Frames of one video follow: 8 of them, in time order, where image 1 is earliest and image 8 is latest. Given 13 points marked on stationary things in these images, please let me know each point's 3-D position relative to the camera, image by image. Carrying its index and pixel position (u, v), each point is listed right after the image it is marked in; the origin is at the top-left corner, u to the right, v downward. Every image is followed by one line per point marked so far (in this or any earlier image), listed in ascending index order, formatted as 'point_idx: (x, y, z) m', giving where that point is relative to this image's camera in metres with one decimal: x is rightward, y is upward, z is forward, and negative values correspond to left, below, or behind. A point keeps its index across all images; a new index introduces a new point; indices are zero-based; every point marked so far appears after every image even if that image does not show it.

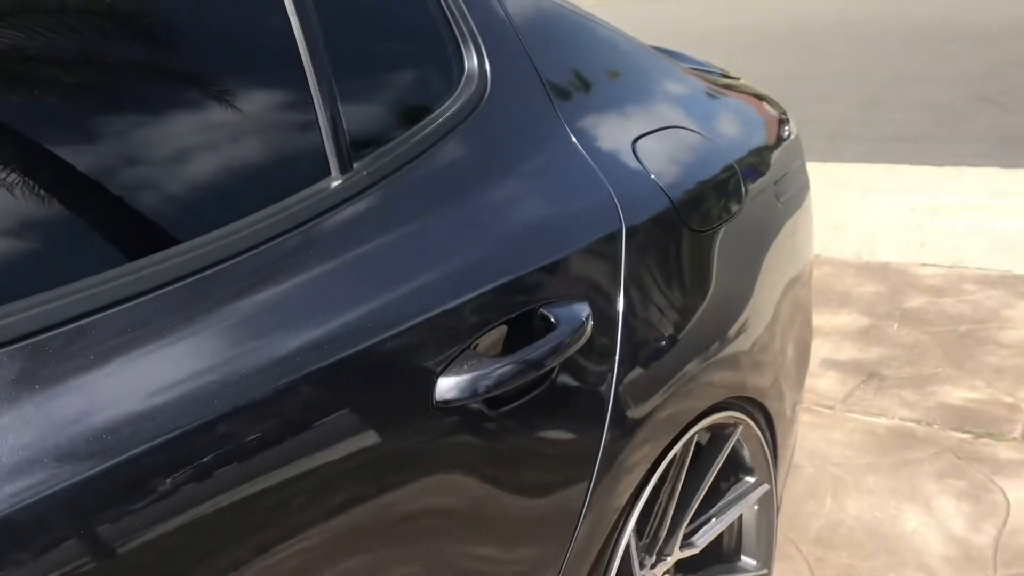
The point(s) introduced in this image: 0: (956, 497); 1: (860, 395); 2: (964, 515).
0: (+1.2, -0.6, +2.4) m
1: (+1.1, -0.4, +3.1) m
2: (+1.1, -0.6, +2.4) m
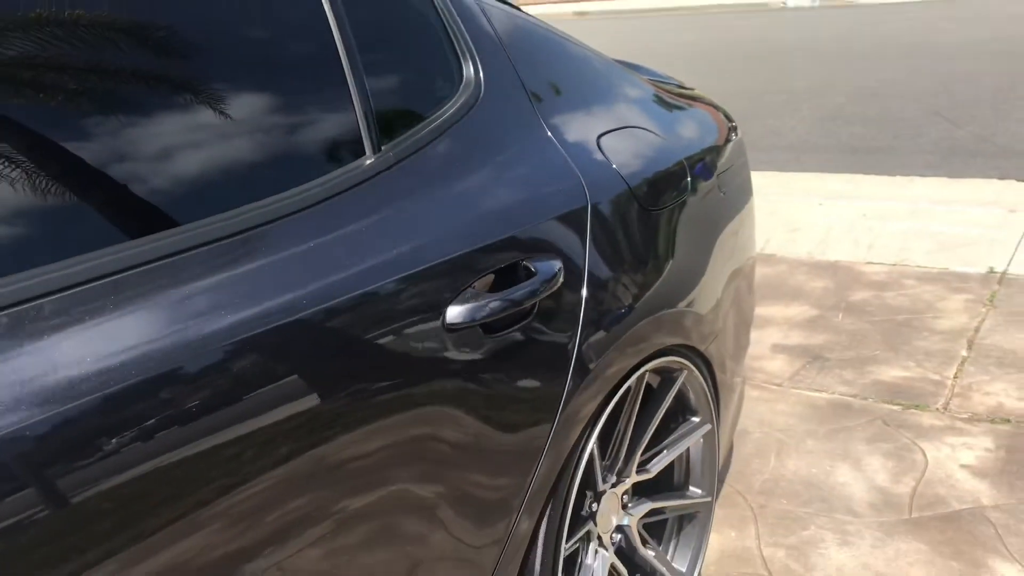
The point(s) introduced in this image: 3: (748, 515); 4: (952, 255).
0: (+1.1, -0.5, +2.8) m
1: (+1.1, -0.3, +3.4) m
2: (+1.1, -0.5, +2.7) m
3: (+0.7, -0.6, +2.6) m
4: (+2.3, +0.2, +4.8) m
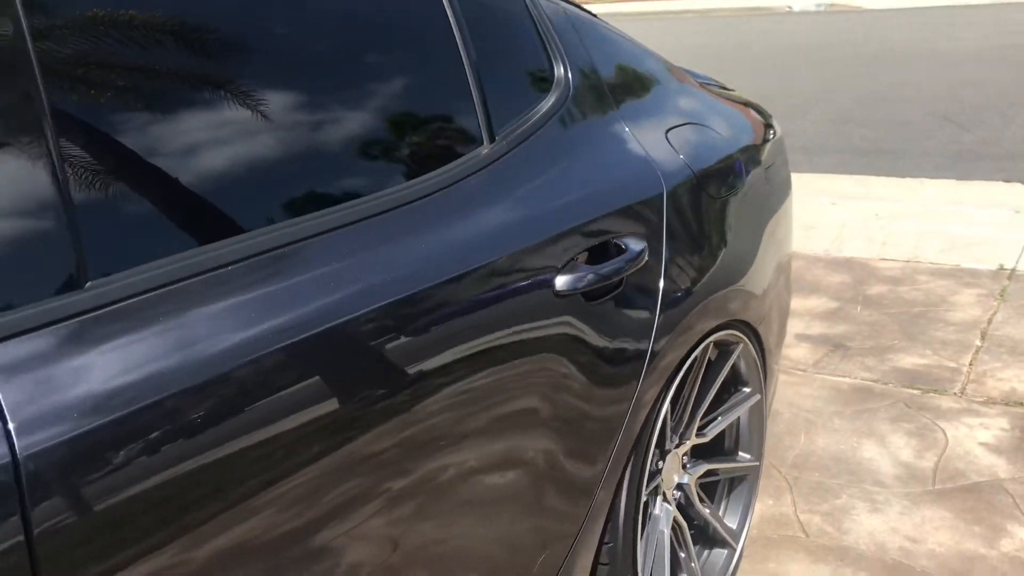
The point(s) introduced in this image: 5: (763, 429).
0: (+1.3, -0.5, +3.0) m
1: (+1.2, -0.3, +3.6) m
2: (+1.3, -0.5, +2.9) m
3: (+0.8, -0.6, +2.8) m
4: (+2.4, +0.2, +5.0) m
5: (+0.6, -0.3, +2.3) m
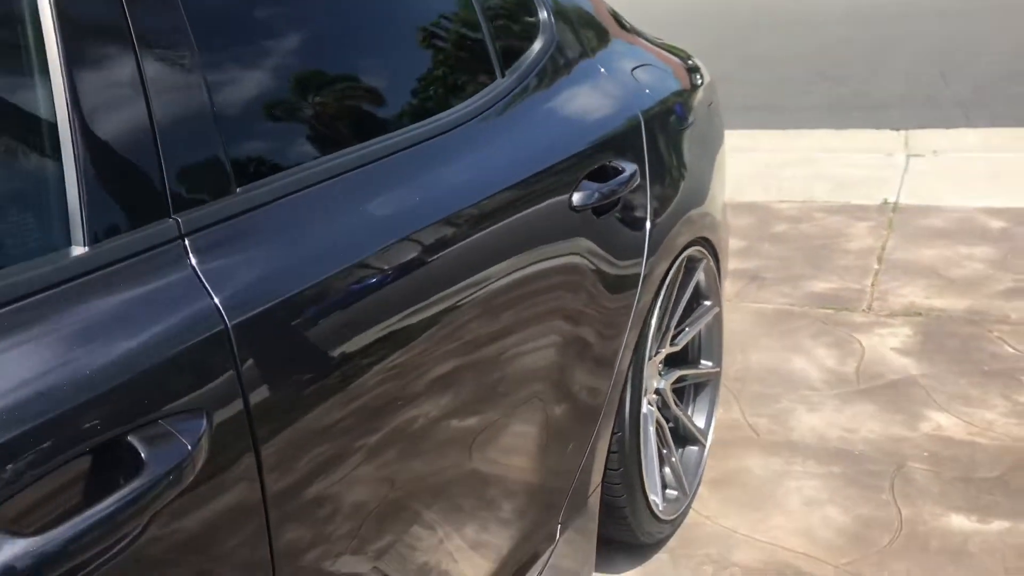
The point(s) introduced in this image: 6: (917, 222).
0: (+1.1, -0.2, +3.3) m
1: (+1.0, 0.0, +4.0) m
2: (+1.1, -0.2, +3.3) m
3: (+0.7, -0.4, +3.1) m
4: (+2.0, +0.6, +5.4) m
5: (+0.6, -0.1, +2.5) m
6: (+2.0, +0.3, +4.6) m
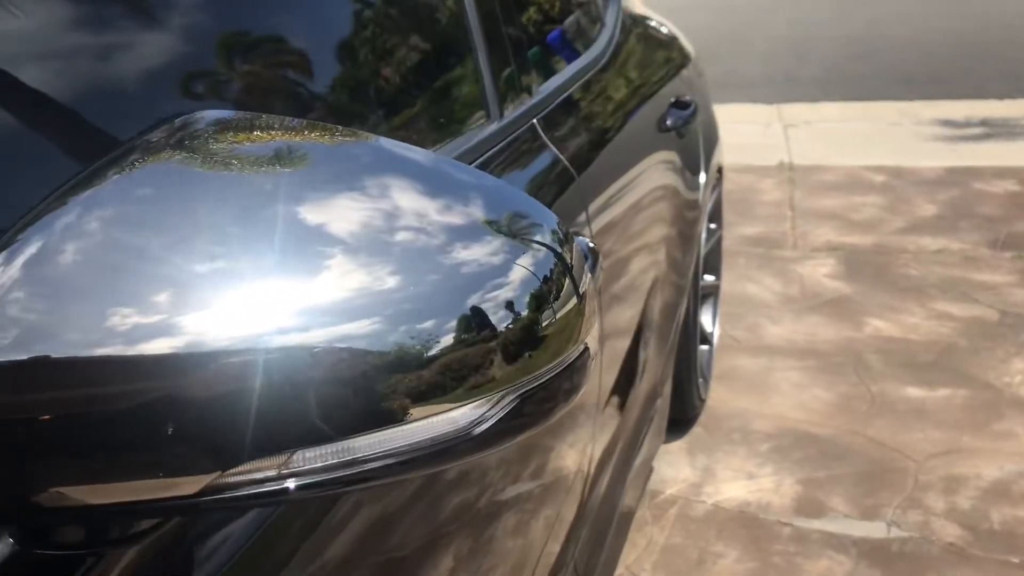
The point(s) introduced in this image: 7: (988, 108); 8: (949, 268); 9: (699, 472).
0: (+1.1, +0.1, +3.9) m
1: (+0.9, +0.2, +4.5) m
2: (+1.1, 0.0, +3.9) m
3: (+0.7, -0.1, +3.6) m
4: (+1.5, +0.9, +6.1) m
5: (+0.7, +0.1, +3.0) m
6: (+1.7, +0.6, +5.3) m
7: (+3.5, +1.3, +6.9) m
8: (+1.9, +0.1, +3.9) m
9: (+0.5, -0.5, +2.5) m
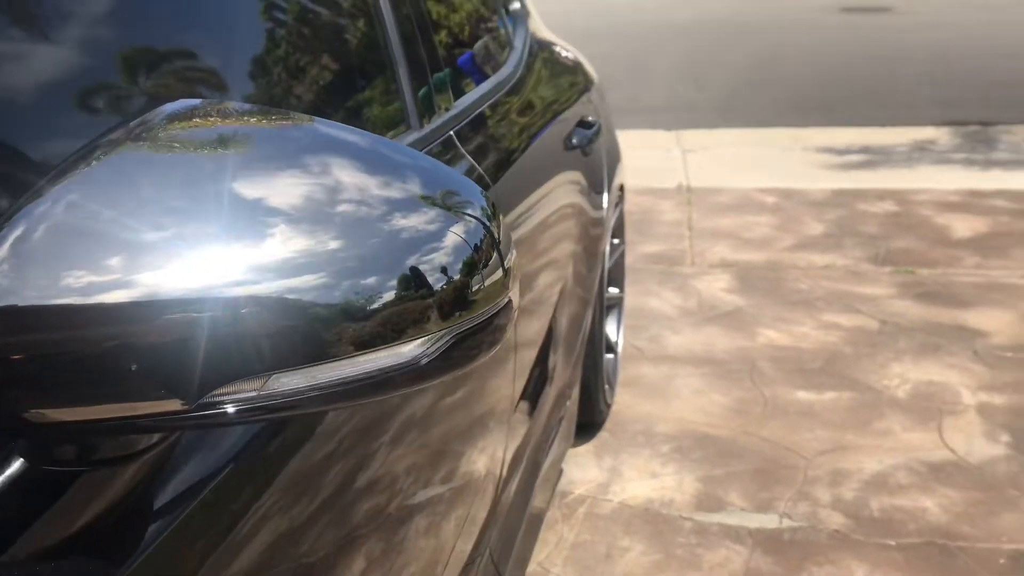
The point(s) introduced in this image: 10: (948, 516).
0: (+0.7, 0.0, +4.1) m
1: (+0.4, +0.2, +4.7) m
2: (+0.7, 0.0, +4.1) m
3: (+0.4, -0.2, +3.7) m
4: (+0.9, +0.8, +6.4) m
5: (+0.4, +0.1, +3.2) m
6: (+1.2, +0.5, +5.6) m
7: (+2.8, +1.2, +7.3) m
8: (+1.5, 0.0, +4.2) m
9: (+0.3, -0.5, +2.6) m
10: (+1.1, -0.6, +2.4) m
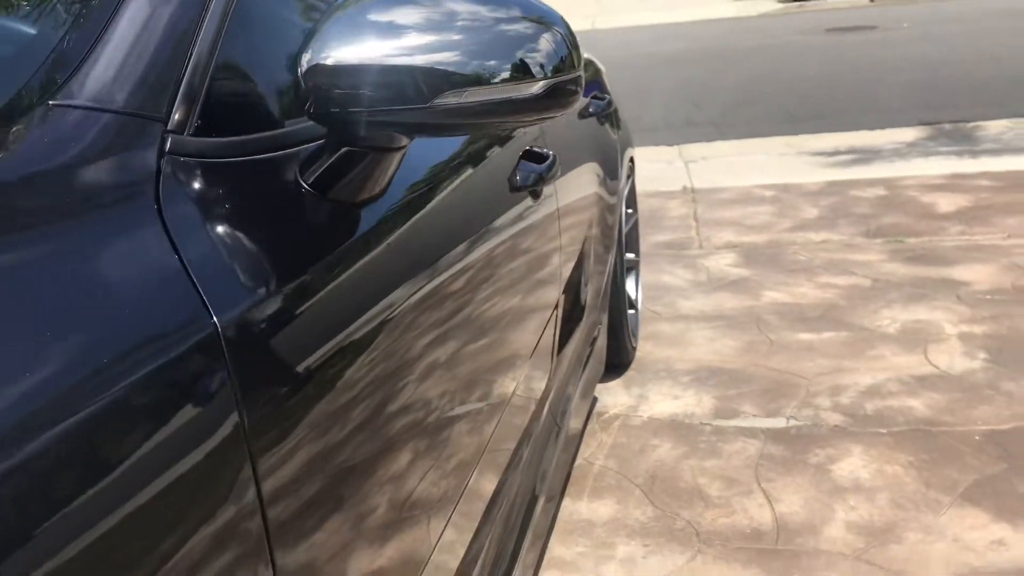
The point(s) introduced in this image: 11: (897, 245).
0: (+0.8, +0.1, +4.6) m
1: (+0.5, +0.2, +5.1) m
2: (+0.9, +0.1, +4.5) m
3: (+0.5, -0.1, +4.2) m
4: (+1.0, +0.8, +6.8) m
5: (+0.5, +0.2, +3.6) m
6: (+1.3, +0.6, +6.1) m
7: (+2.9, +1.3, +7.8) m
8: (+1.6, +0.2, +4.6) m
9: (+0.4, -0.4, +3.0) m
10: (+1.3, -0.4, +2.8) m
11: (+1.9, +0.2, +4.7) m
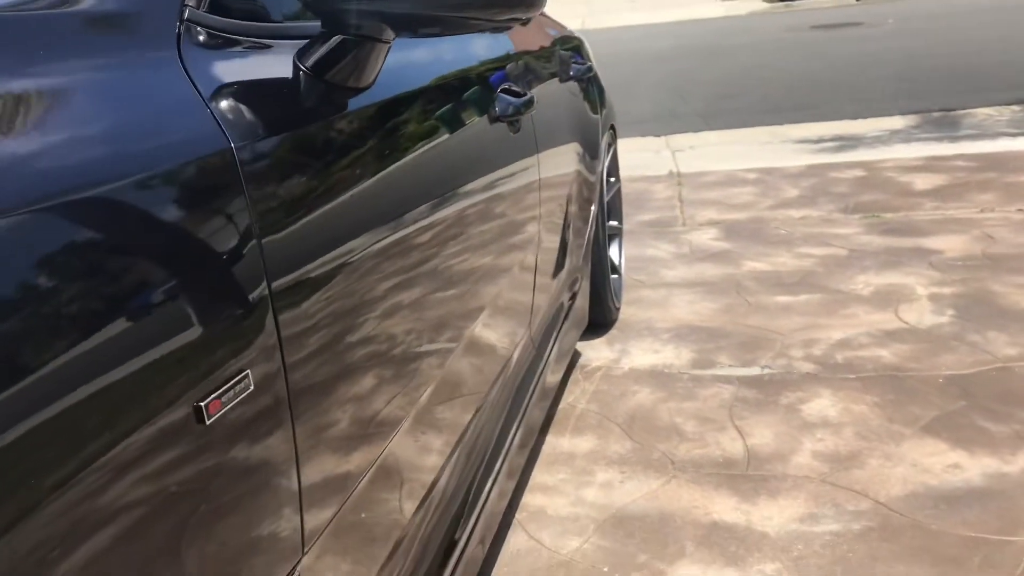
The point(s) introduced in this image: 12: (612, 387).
0: (+0.8, +0.2, +4.7) m
1: (+0.5, +0.4, +5.3) m
2: (+0.8, +0.2, +4.6) m
3: (+0.5, +0.1, +4.3) m
4: (+1.0, +0.9, +7.0) m
5: (+0.4, +0.3, +3.8) m
6: (+1.2, +0.7, +6.2) m
7: (+2.8, +1.4, +7.9) m
8: (+1.5, +0.3, +4.8) m
9: (+0.4, -0.2, +3.1) m
10: (+1.2, -0.2, +3.0) m
11: (+1.9, +0.4, +4.8) m
12: (+0.3, -0.3, +2.9) m
